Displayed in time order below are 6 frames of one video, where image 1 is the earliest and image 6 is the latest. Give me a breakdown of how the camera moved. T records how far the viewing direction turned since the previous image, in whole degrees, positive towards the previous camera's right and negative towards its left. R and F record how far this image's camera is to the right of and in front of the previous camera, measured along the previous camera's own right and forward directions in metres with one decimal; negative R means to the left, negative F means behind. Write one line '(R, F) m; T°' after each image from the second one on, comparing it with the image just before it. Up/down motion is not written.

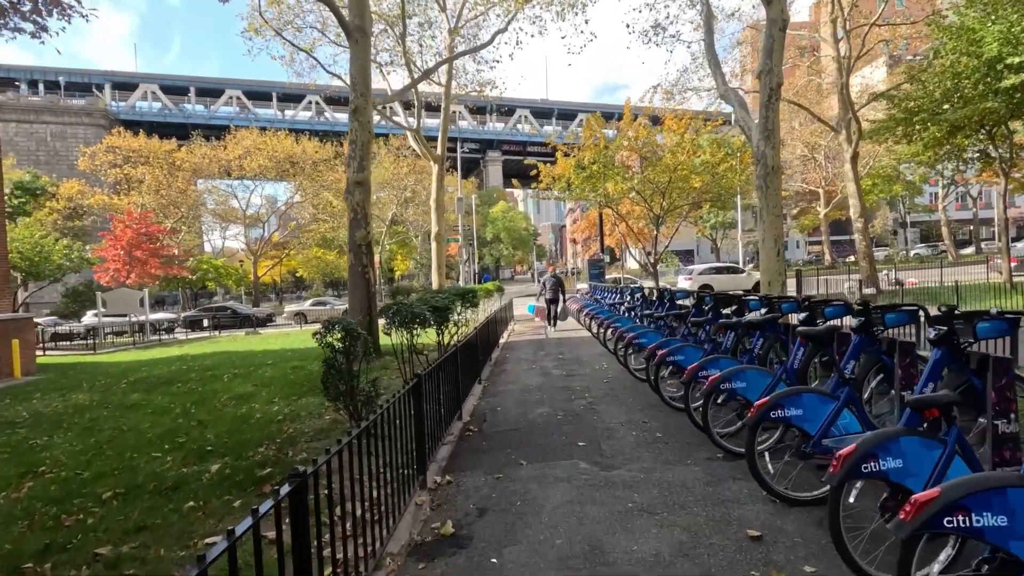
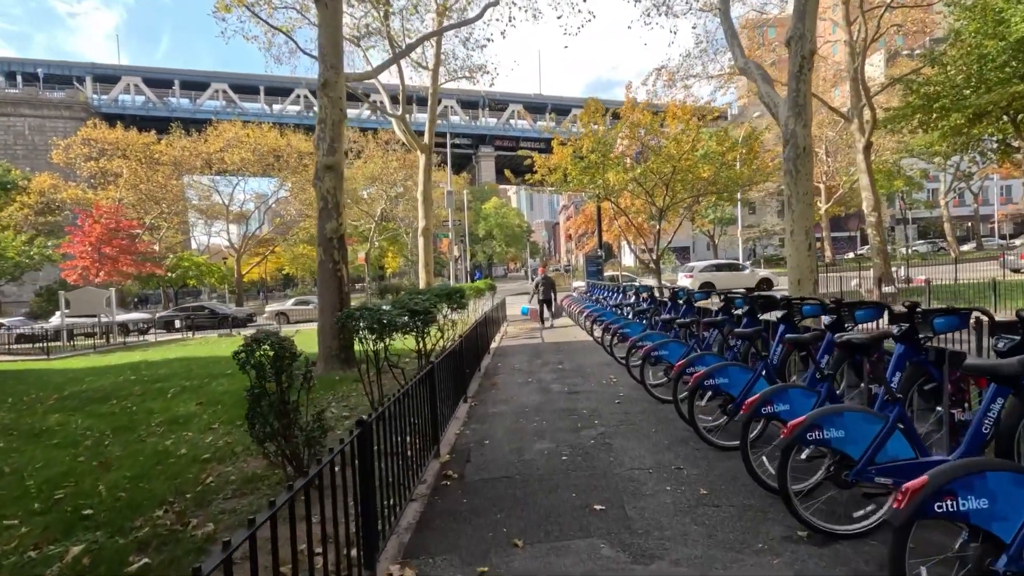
(0.0, +1.4) m; +1°
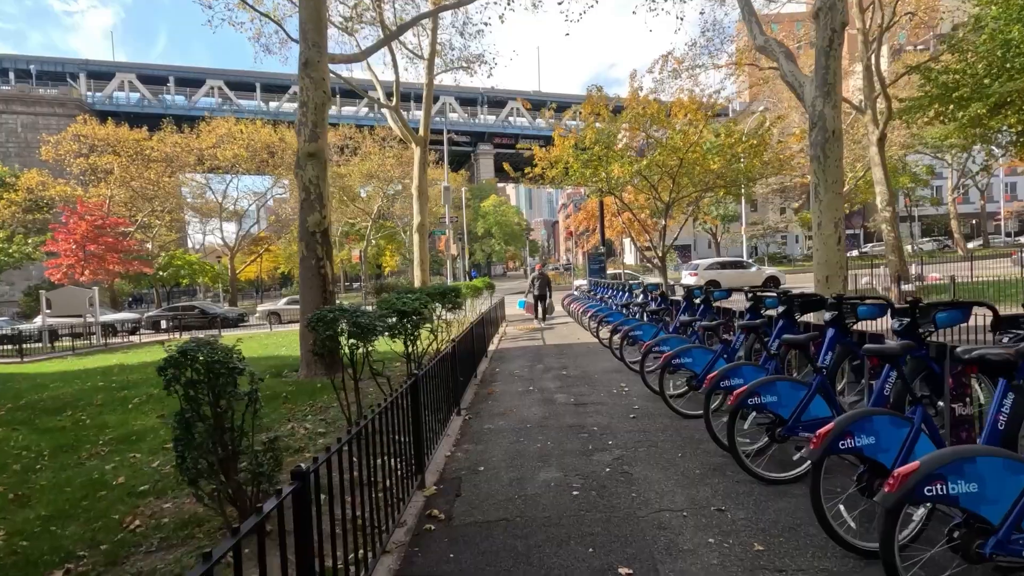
(0.0, +0.9) m; 0°
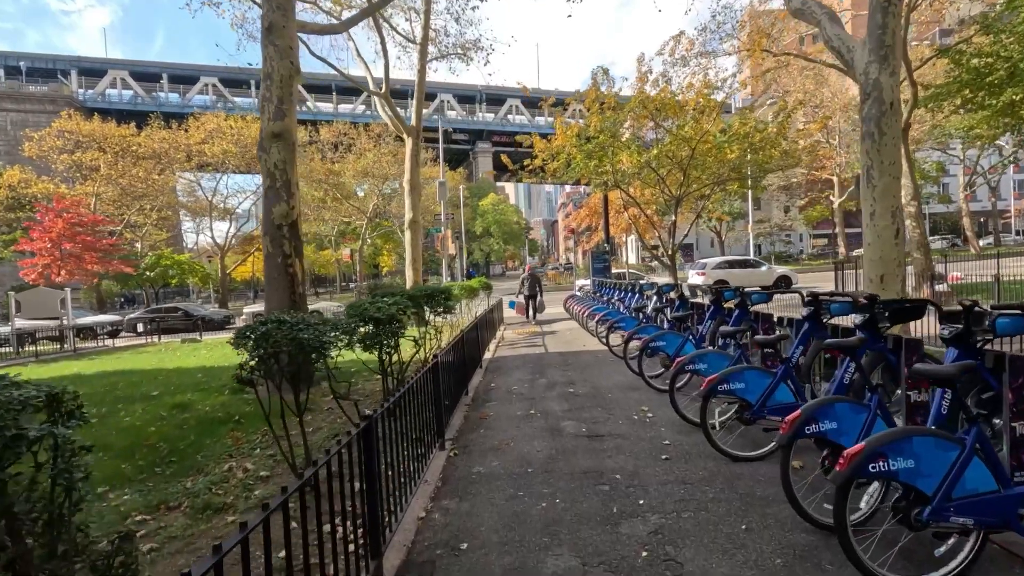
(0.0, +1.3) m; 0°
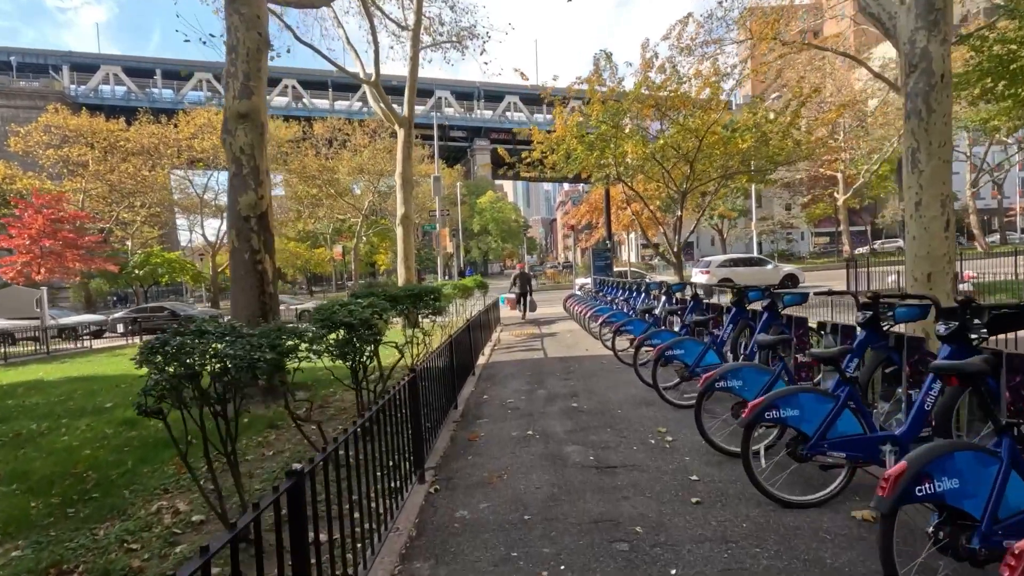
(0.0, +0.9) m; 0°
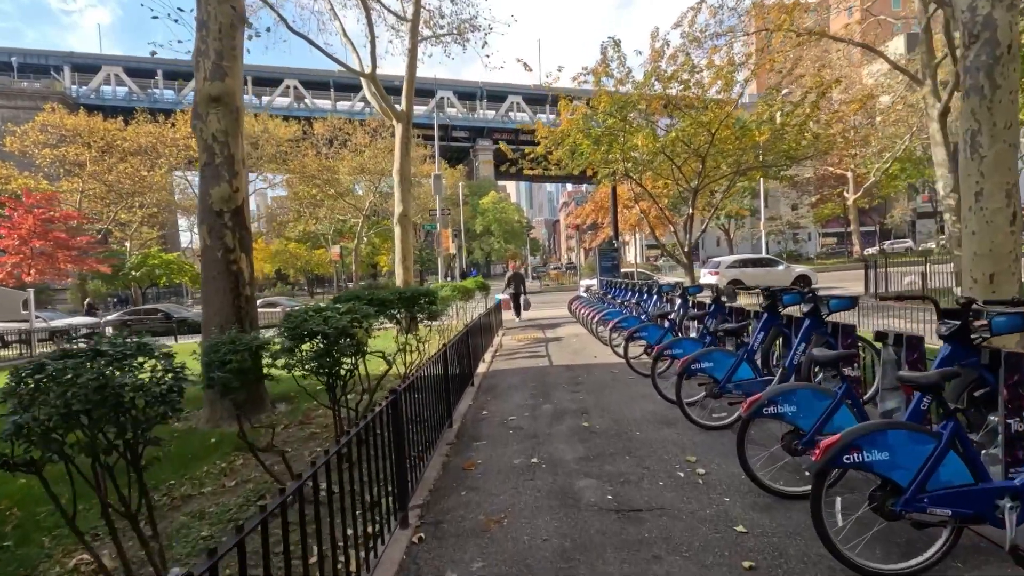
(0.0, +0.8) m; 0°
